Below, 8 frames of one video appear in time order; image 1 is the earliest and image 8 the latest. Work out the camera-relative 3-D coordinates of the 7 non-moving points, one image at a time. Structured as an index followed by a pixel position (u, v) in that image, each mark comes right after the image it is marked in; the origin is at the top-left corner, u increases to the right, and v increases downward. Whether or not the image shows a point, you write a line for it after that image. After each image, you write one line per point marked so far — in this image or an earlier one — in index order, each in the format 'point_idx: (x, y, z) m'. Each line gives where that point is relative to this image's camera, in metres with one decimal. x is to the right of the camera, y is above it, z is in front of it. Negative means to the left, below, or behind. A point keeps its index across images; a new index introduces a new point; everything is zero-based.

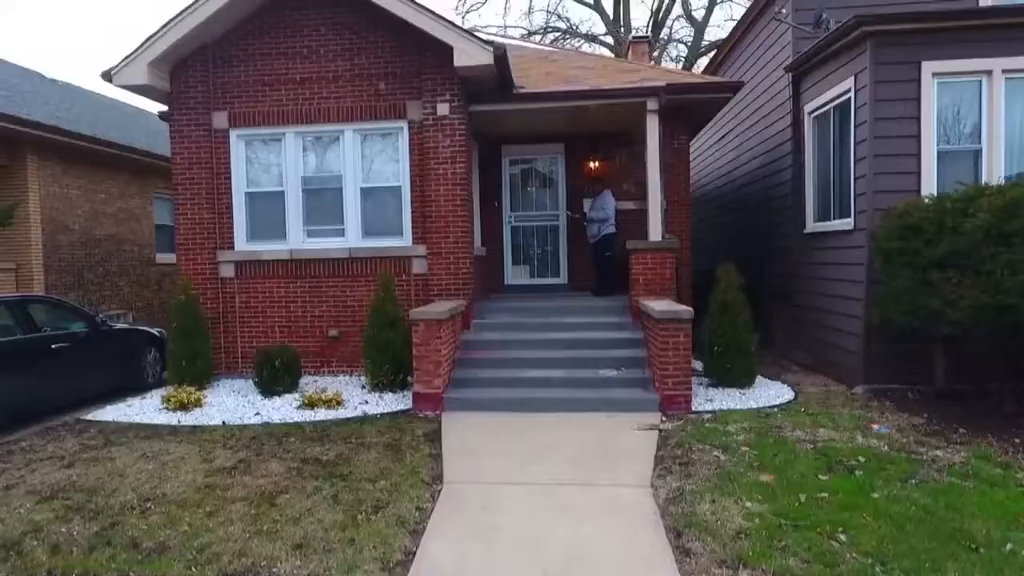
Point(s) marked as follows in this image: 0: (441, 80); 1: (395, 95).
0: (-0.8, +2.4, +8.2) m
1: (-1.4, +2.3, +8.4) m
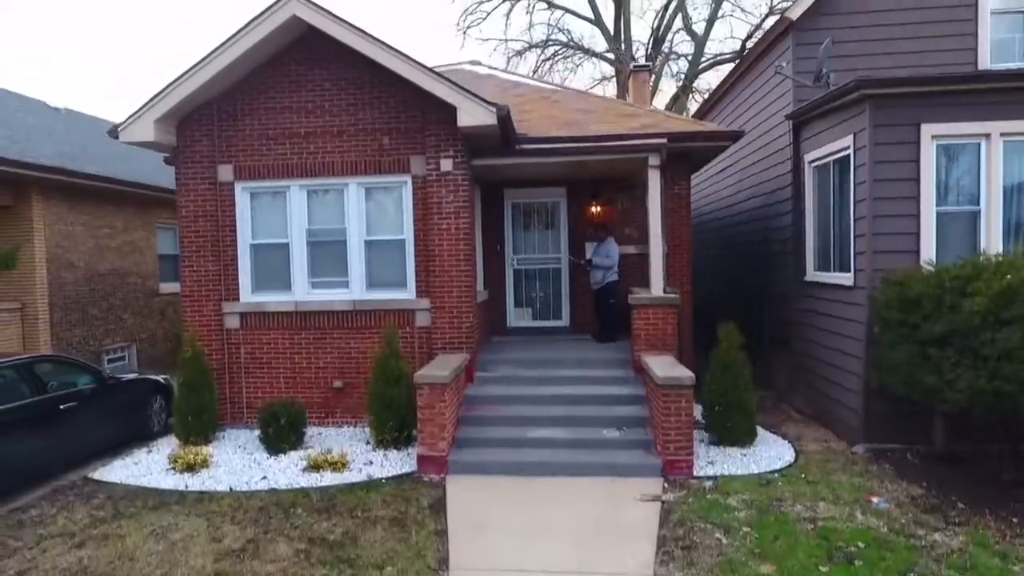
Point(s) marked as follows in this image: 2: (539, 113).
0: (-0.8, +1.8, +8.3) m
1: (-1.3, +1.6, +8.4) m
2: (+0.4, +2.7, +11.0) m
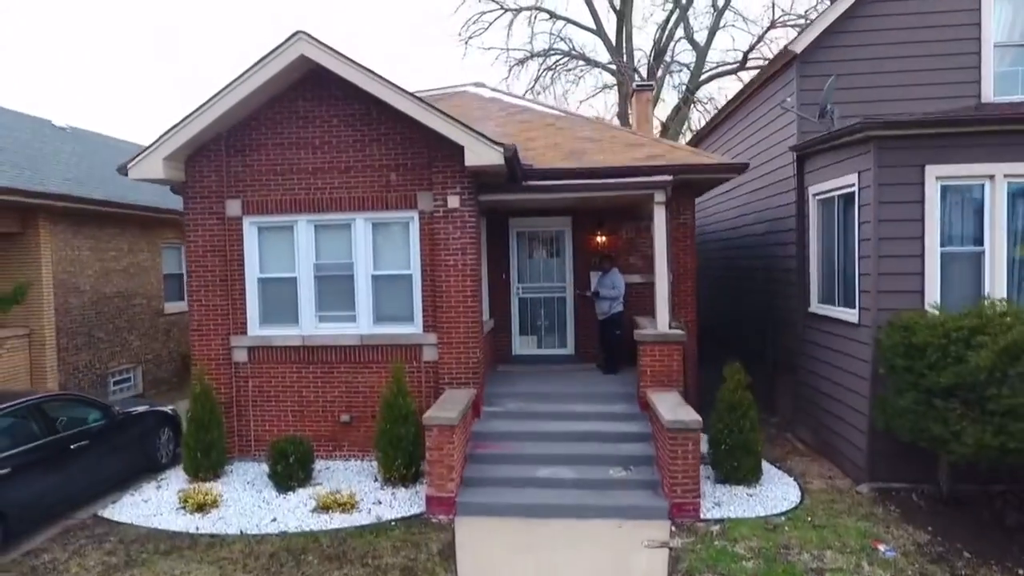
0: (-0.7, +1.4, +8.3) m
1: (-1.3, +1.2, +8.5) m
2: (+0.5, +2.3, +11.0) m
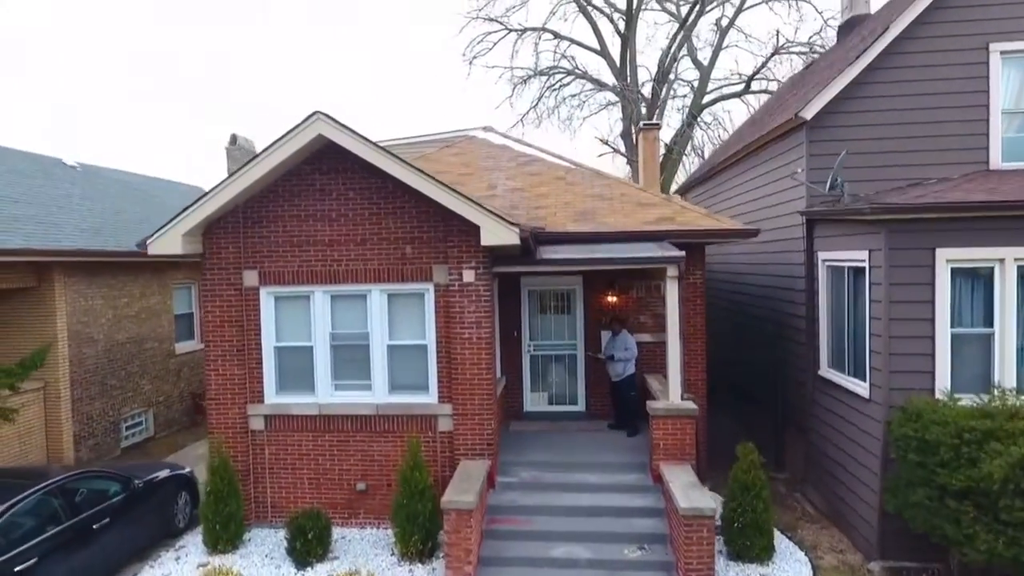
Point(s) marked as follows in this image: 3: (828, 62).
0: (-0.5, +0.5, +8.5) m
1: (-1.1, +0.4, +8.6) m
2: (+0.7, +1.4, +11.1) m
3: (+6.1, +4.4, +13.8) m
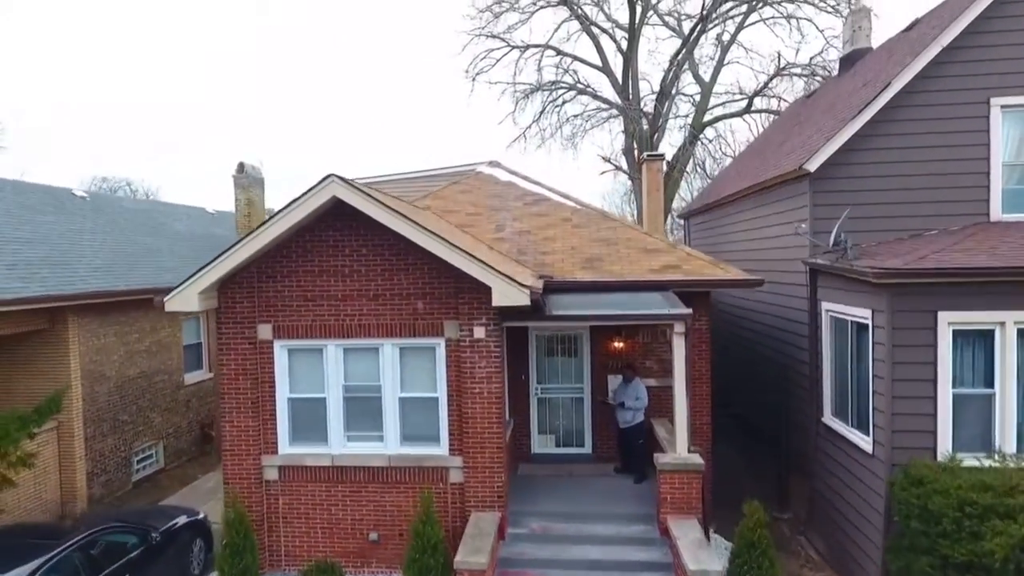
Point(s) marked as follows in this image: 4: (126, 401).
0: (-0.4, -0.2, +8.6) m
1: (-1.0, -0.3, +8.8) m
2: (+0.8, +0.7, +11.3) m
3: (+6.2, +3.7, +13.9) m
4: (-7.2, -2.1, +13.2) m
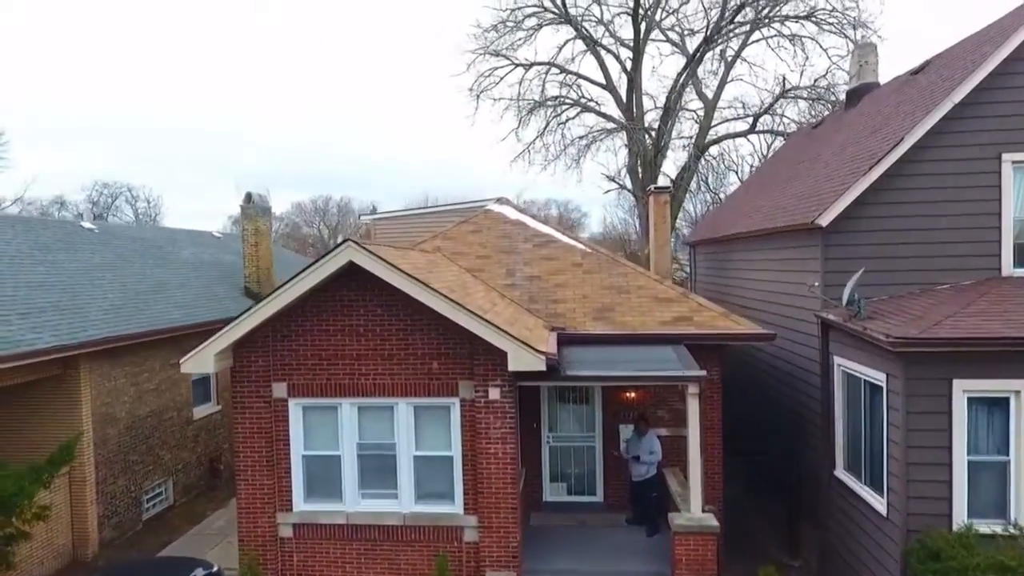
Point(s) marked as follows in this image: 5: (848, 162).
0: (-0.2, -0.9, +8.6) m
1: (-0.8, -1.1, +8.8) m
2: (+1.0, 0.0, +11.3) m
3: (+6.4, +2.9, +14.0) m
4: (-7.0, -2.8, +13.2) m
5: (+5.3, +2.0, +11.3) m
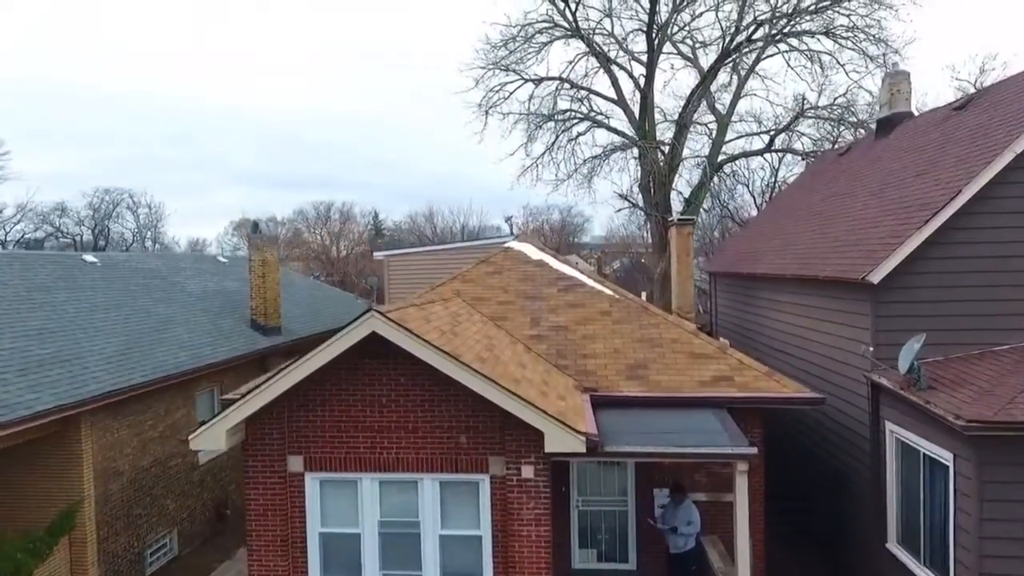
0: (+0.1, -1.7, +8.0) m
1: (-0.4, -1.9, +8.2) m
2: (+1.4, -0.8, +10.7) m
3: (+6.8, +2.1, +13.3) m
4: (-6.6, -3.6, +12.6) m
5: (+5.7, +1.2, +10.7) m
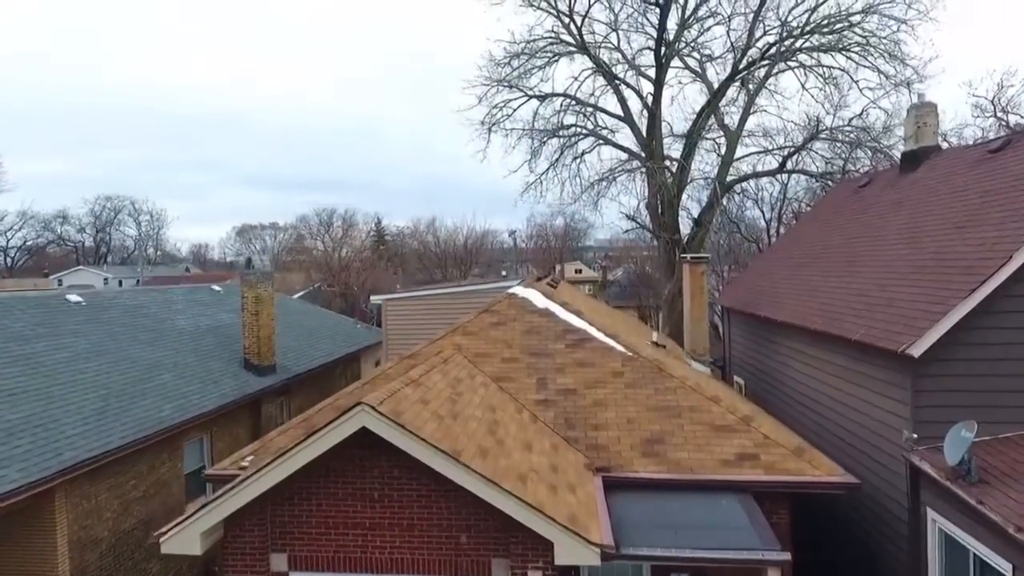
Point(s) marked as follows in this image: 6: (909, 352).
0: (+0.2, -2.6, +7.2) m
1: (-0.3, -2.7, +7.4) m
2: (+1.4, -1.7, +9.9) m
3: (+6.9, +1.3, +12.5) m
4: (-6.5, -4.5, +11.8) m
5: (+5.8, +0.3, +9.9) m
6: (+4.7, -0.8, +8.3) m
